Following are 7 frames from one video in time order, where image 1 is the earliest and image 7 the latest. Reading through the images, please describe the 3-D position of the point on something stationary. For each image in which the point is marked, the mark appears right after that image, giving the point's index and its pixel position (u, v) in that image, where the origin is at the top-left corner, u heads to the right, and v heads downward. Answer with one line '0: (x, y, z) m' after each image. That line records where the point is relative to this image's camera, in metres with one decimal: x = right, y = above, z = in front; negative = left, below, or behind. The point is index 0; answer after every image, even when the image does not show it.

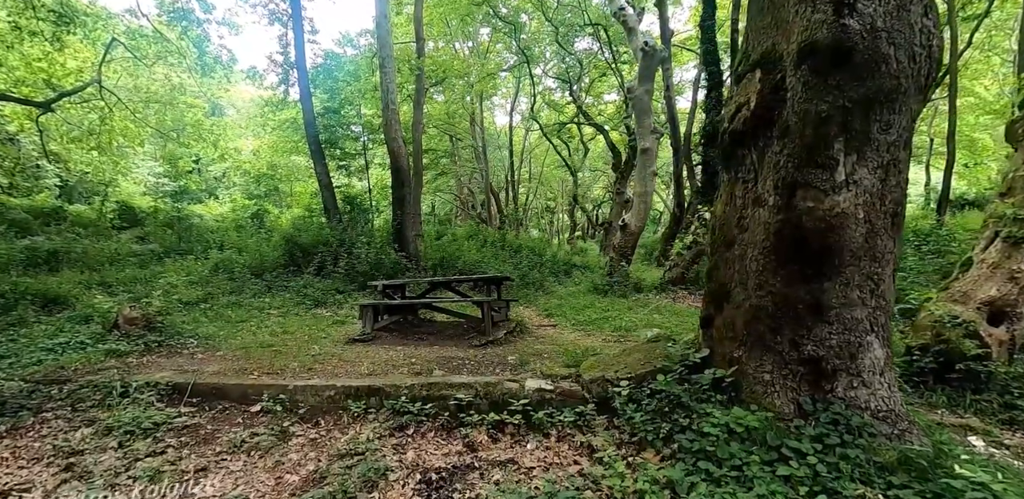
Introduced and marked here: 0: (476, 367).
0: (-0.3, -1.0, +4.2) m
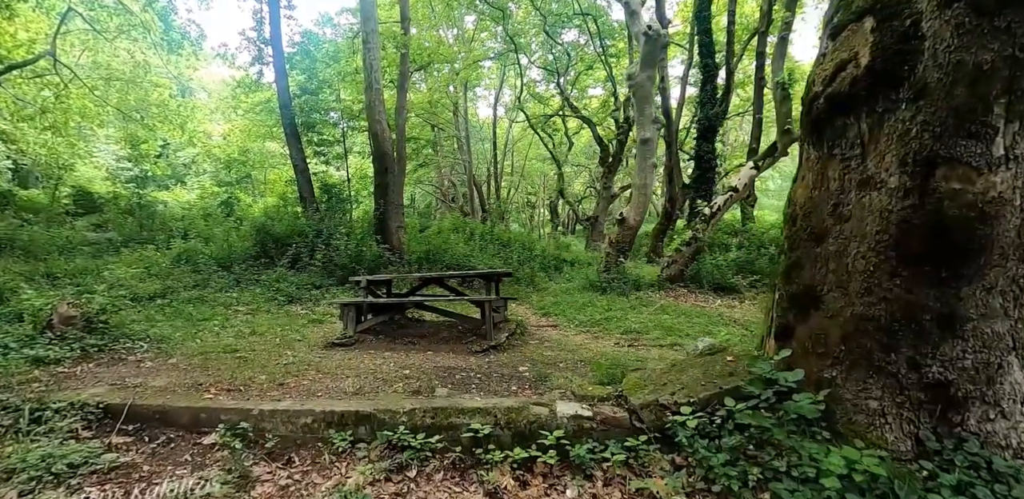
0: (-0.2, -0.9, +3.5) m
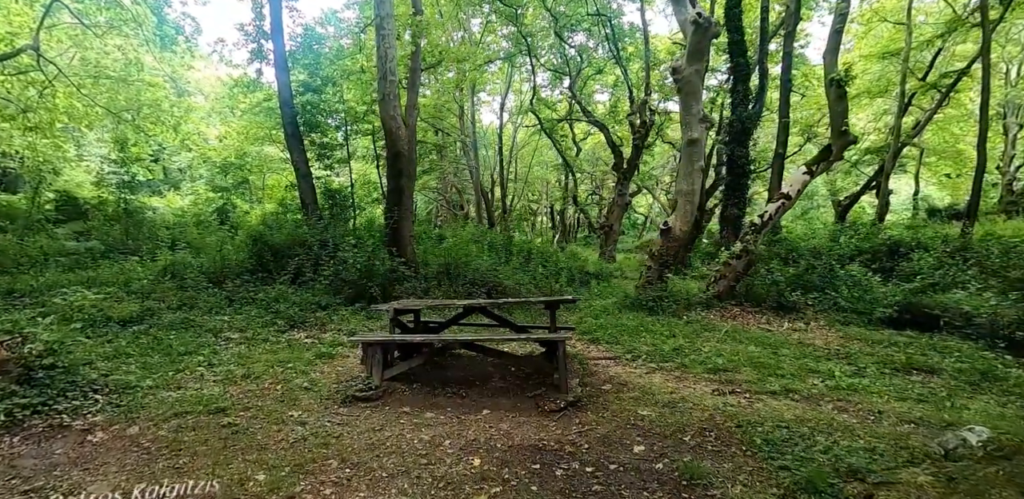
0: (+0.5, -1.1, +2.3) m
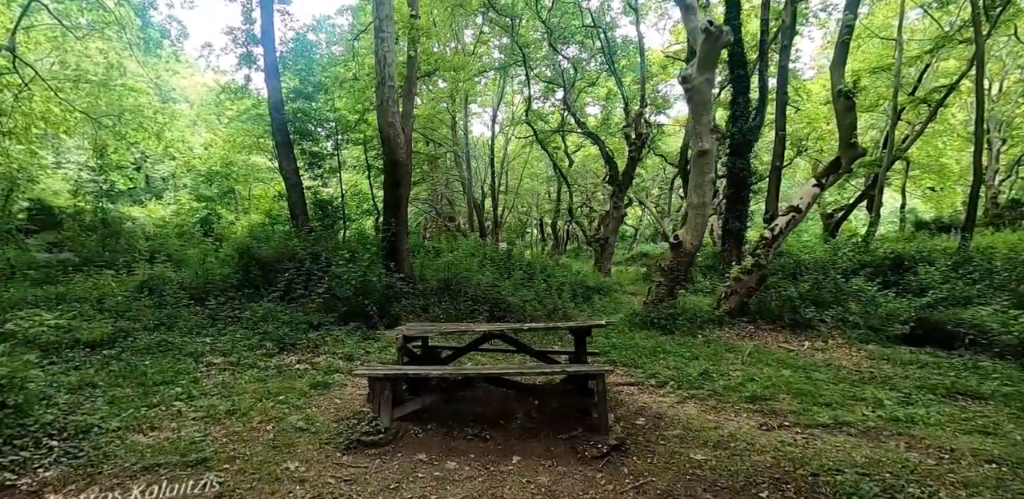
0: (+0.7, -1.2, +1.8) m
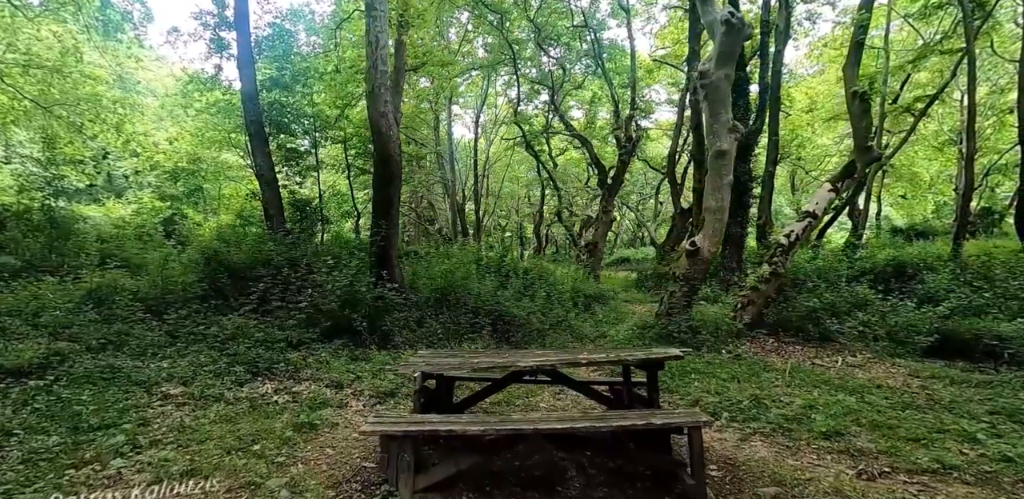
0: (+1.1, -1.2, +0.9) m
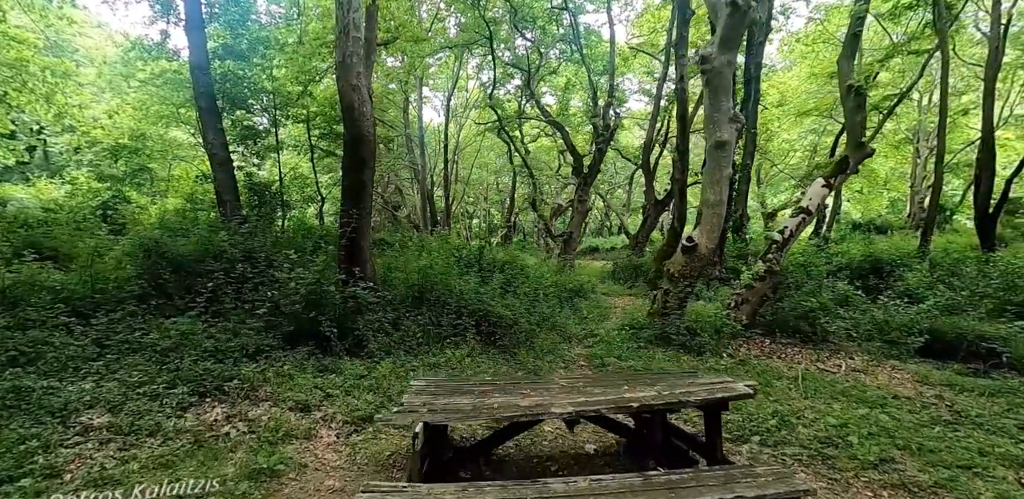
0: (+1.4, -1.3, +0.4) m
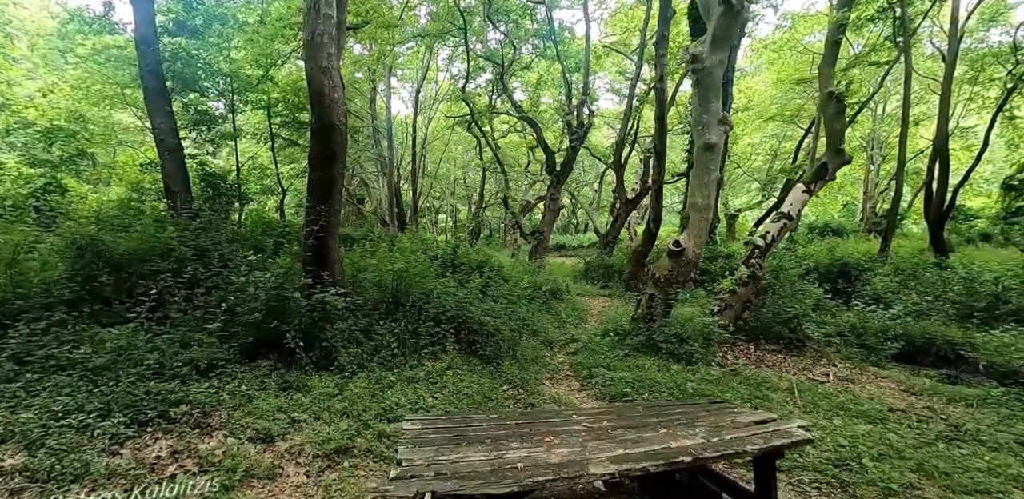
0: (+1.6, -1.4, 0.0) m
